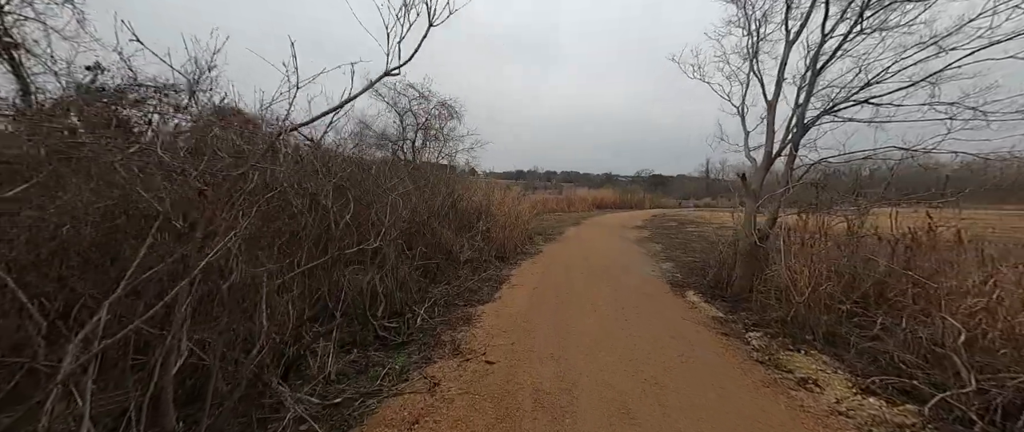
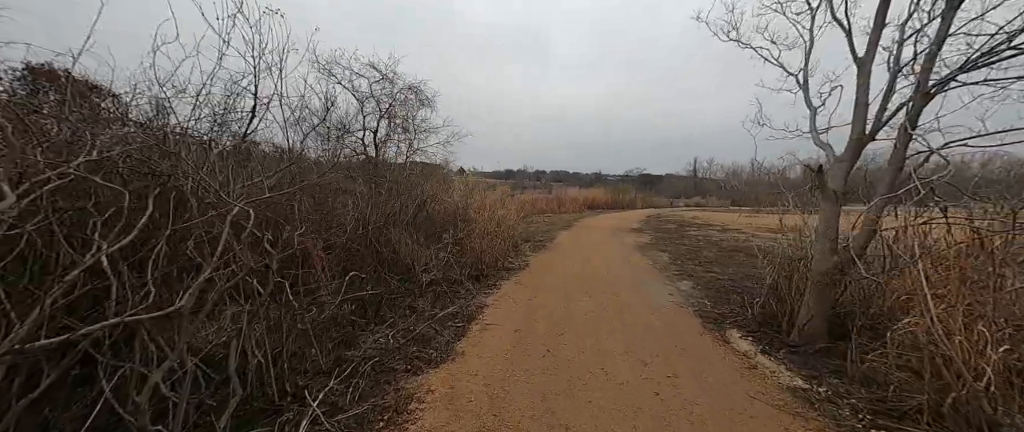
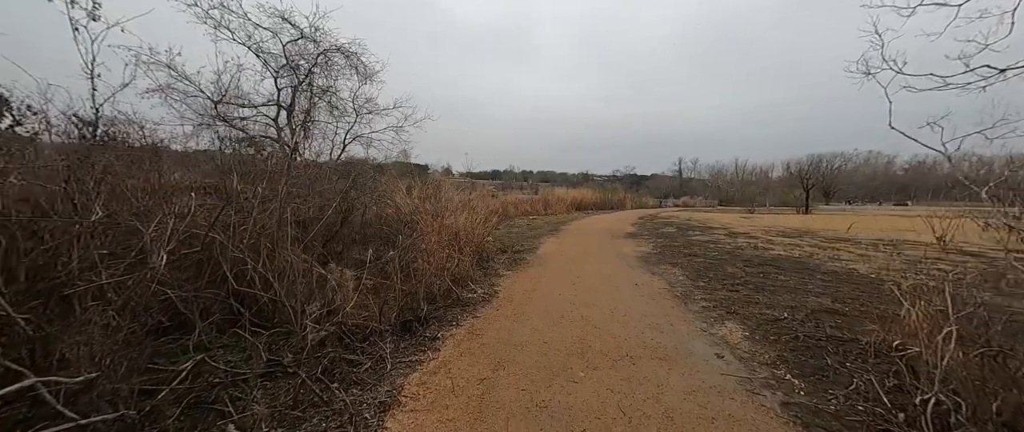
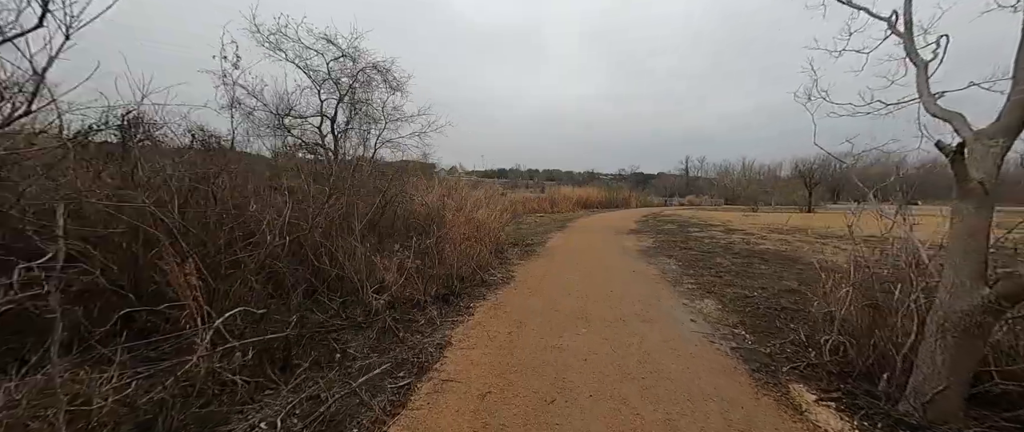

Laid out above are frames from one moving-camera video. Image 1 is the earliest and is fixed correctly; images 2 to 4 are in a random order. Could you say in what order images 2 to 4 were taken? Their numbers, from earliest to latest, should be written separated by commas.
2, 4, 3
